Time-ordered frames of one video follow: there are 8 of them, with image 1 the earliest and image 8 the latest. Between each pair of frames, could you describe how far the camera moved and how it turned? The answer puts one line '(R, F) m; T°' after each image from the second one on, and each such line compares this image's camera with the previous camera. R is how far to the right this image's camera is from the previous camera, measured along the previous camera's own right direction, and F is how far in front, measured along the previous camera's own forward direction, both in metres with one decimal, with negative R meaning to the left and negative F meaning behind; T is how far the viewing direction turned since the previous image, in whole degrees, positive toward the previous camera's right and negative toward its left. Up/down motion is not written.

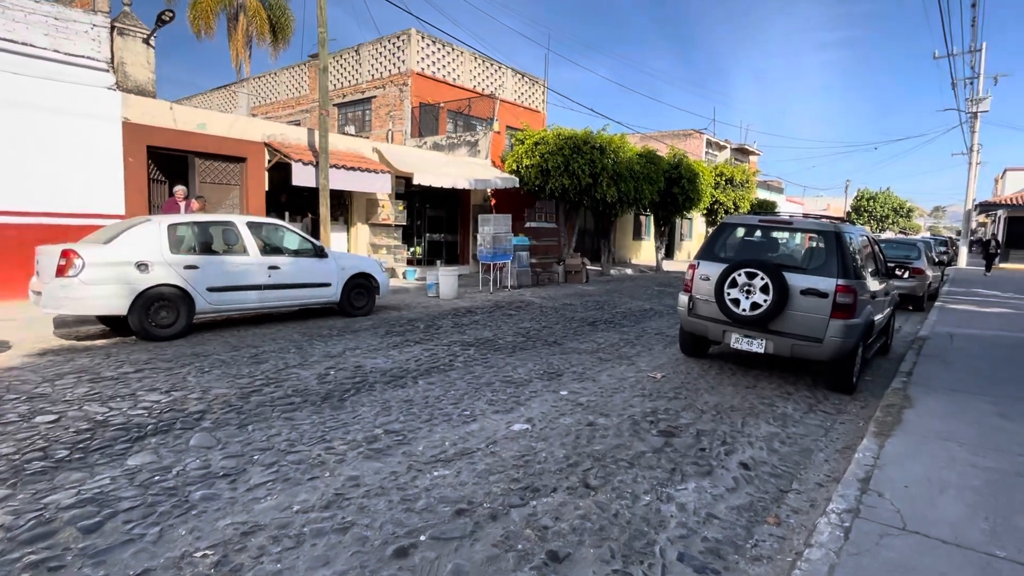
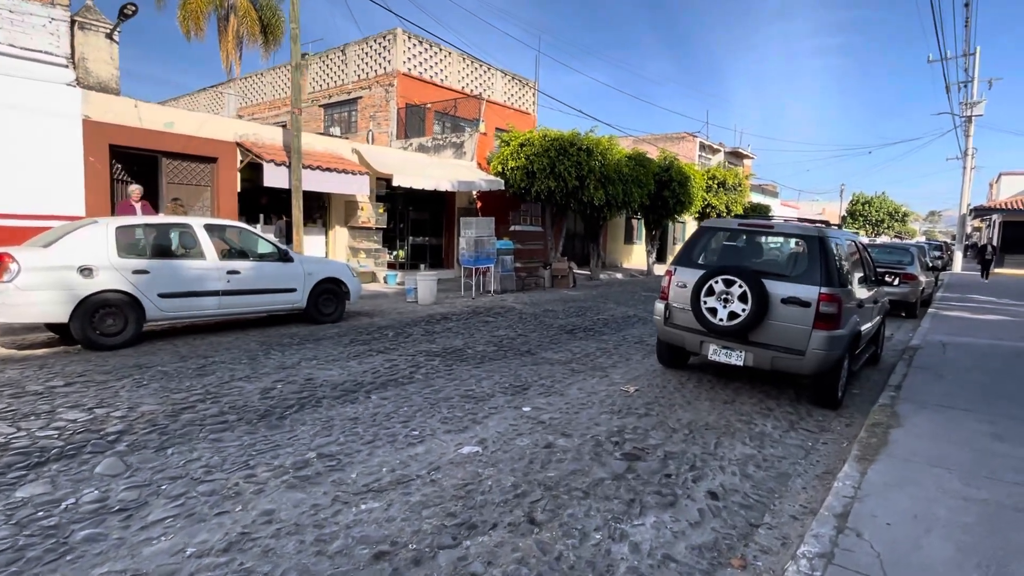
(+0.4, +0.4) m; 0°
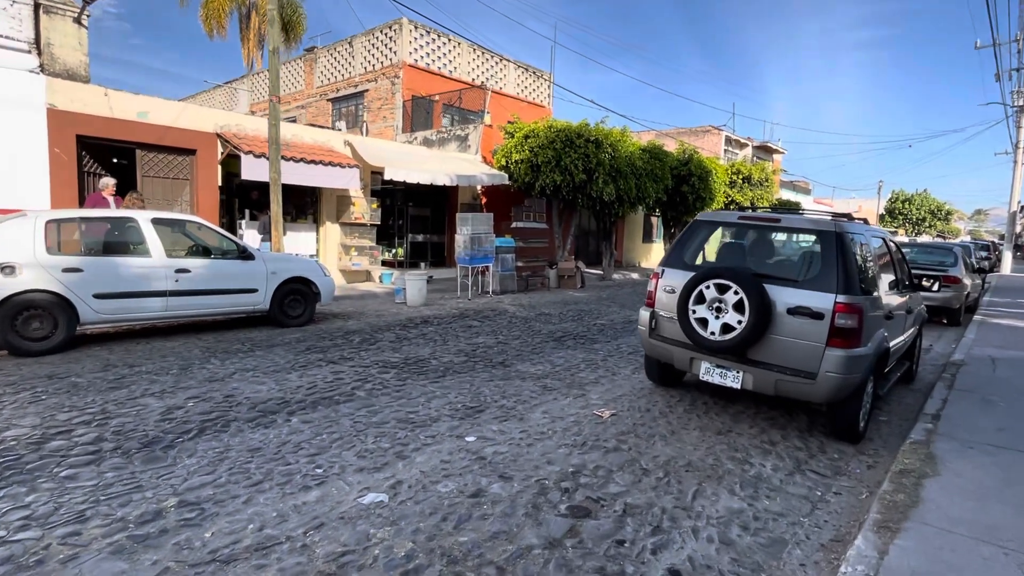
(+0.7, +0.9) m; -3°
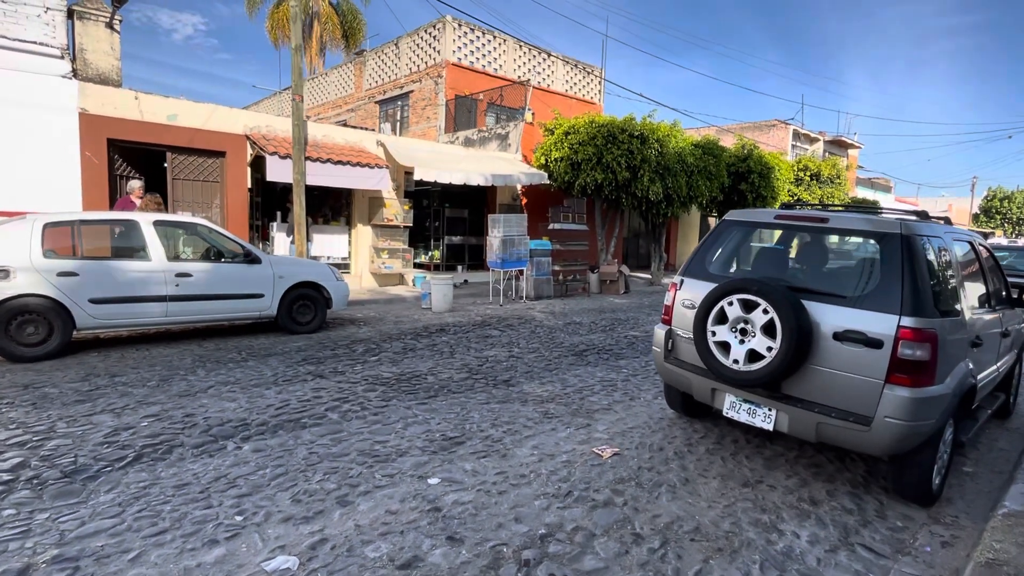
(+0.6, +0.7) m; -6°
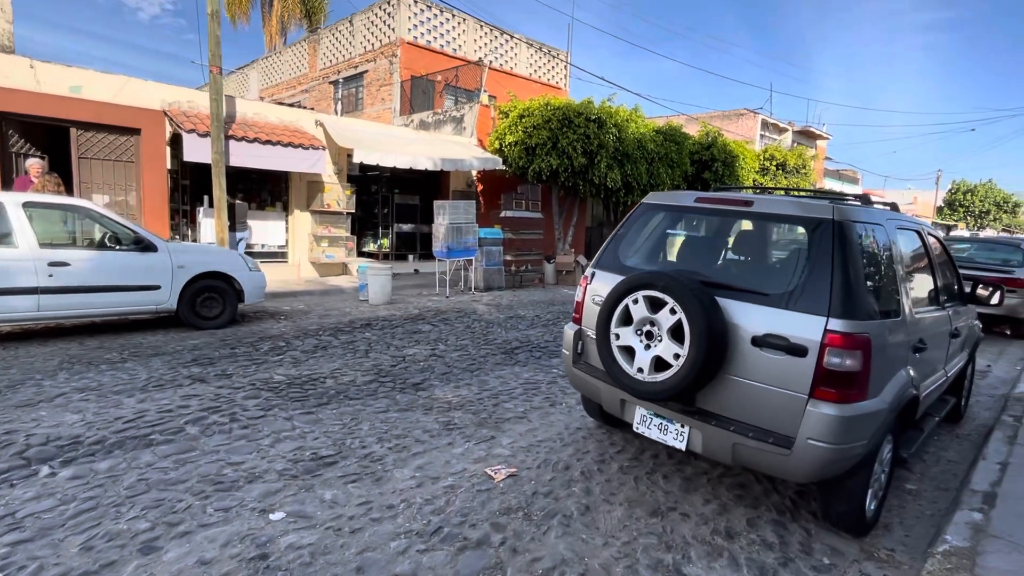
(+0.6, +0.6) m; +2°
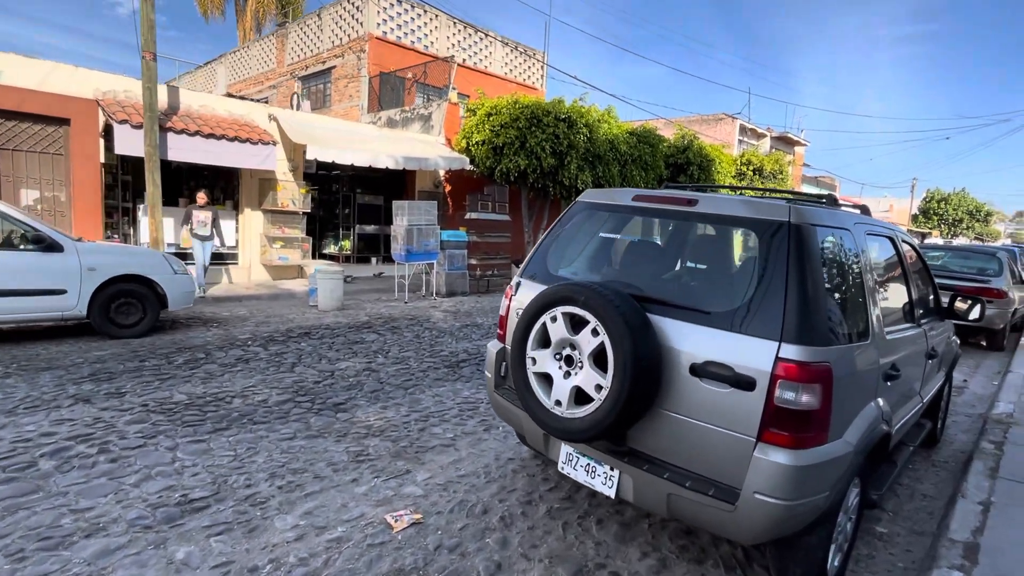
(+0.4, +0.5) m; +2°
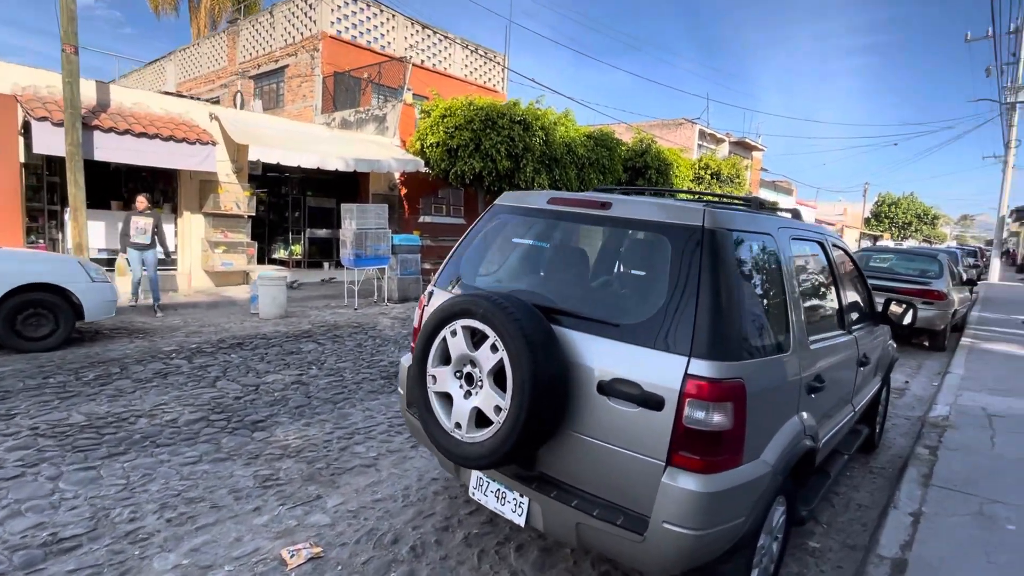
(+0.3, +0.2) m; +3°
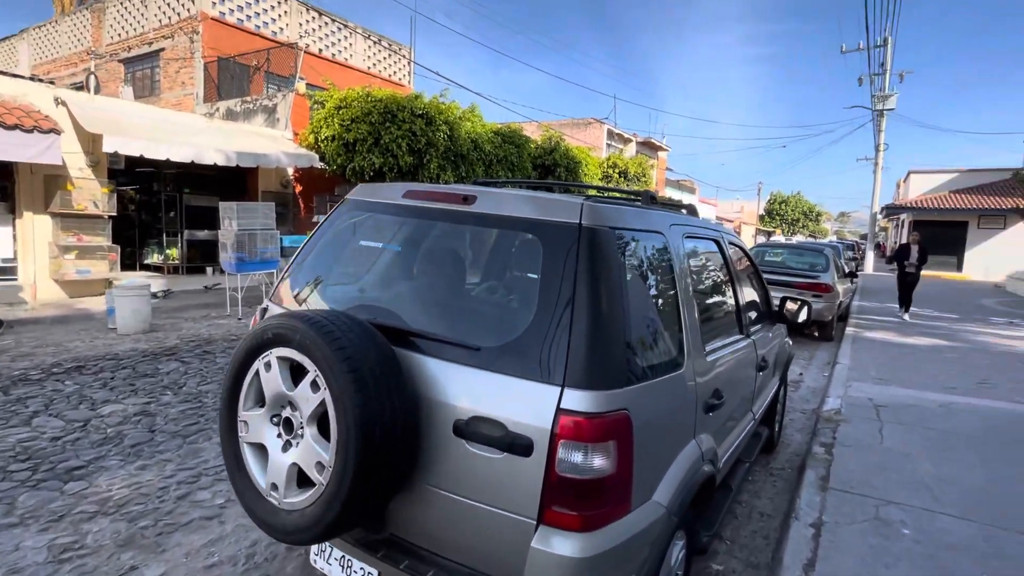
(+0.3, +0.4) m; +8°
